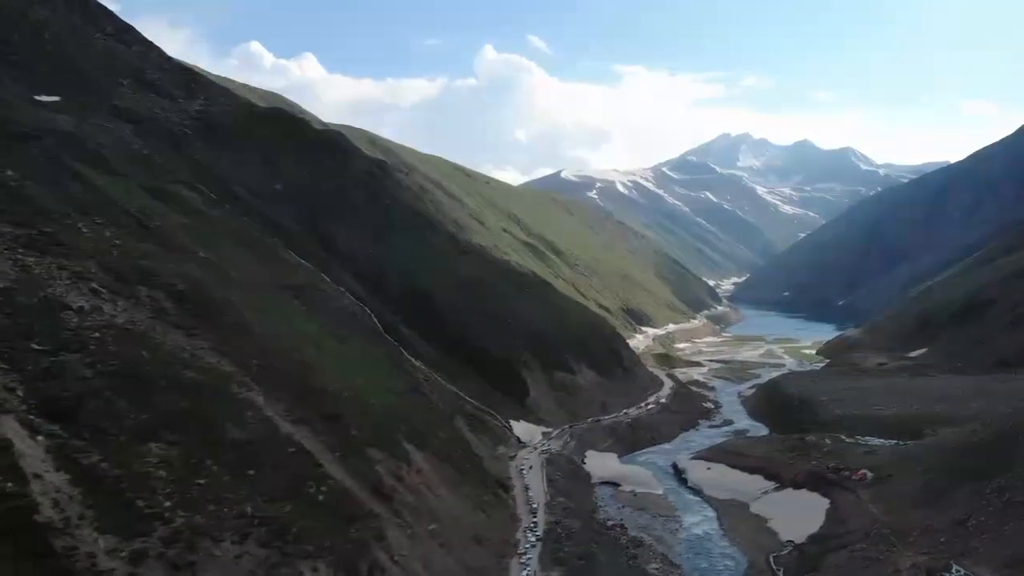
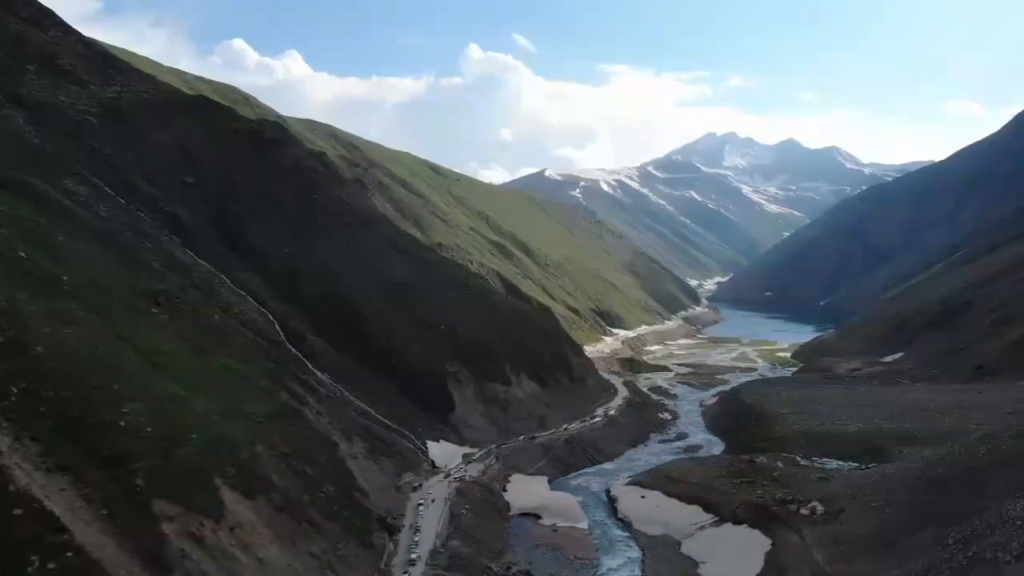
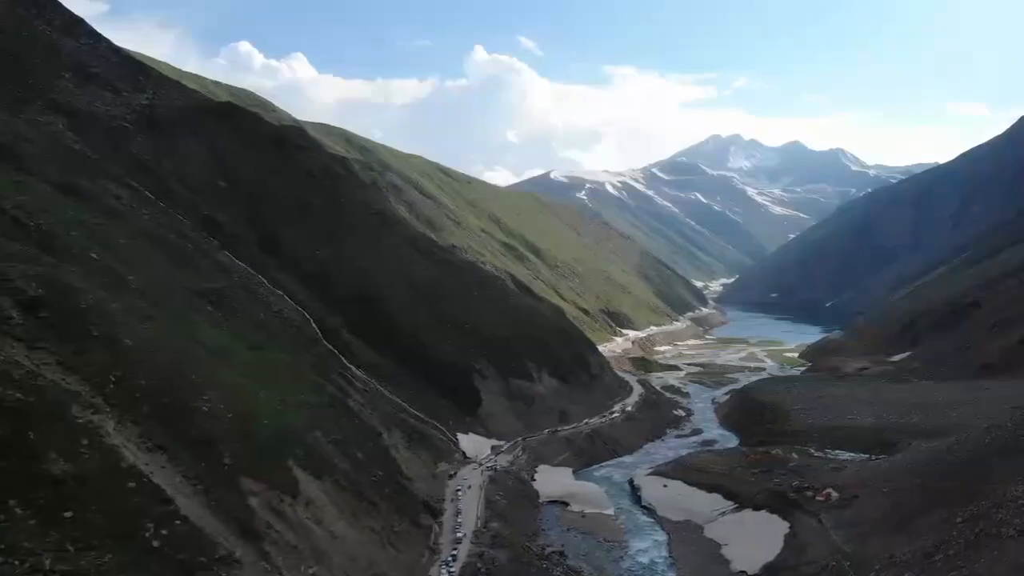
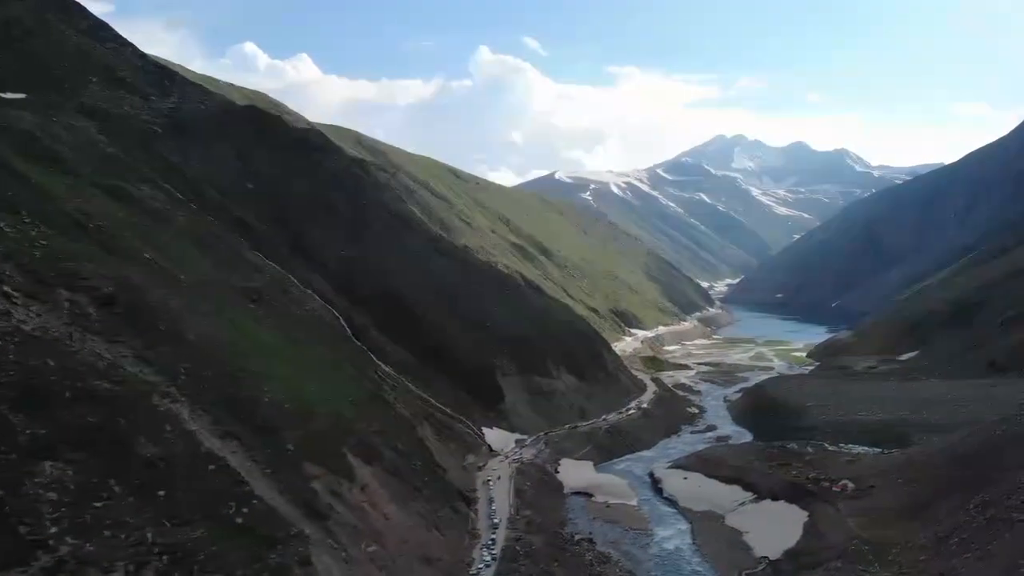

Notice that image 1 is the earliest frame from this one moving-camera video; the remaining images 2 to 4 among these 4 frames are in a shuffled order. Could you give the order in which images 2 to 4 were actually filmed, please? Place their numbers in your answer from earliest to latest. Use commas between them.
4, 3, 2
